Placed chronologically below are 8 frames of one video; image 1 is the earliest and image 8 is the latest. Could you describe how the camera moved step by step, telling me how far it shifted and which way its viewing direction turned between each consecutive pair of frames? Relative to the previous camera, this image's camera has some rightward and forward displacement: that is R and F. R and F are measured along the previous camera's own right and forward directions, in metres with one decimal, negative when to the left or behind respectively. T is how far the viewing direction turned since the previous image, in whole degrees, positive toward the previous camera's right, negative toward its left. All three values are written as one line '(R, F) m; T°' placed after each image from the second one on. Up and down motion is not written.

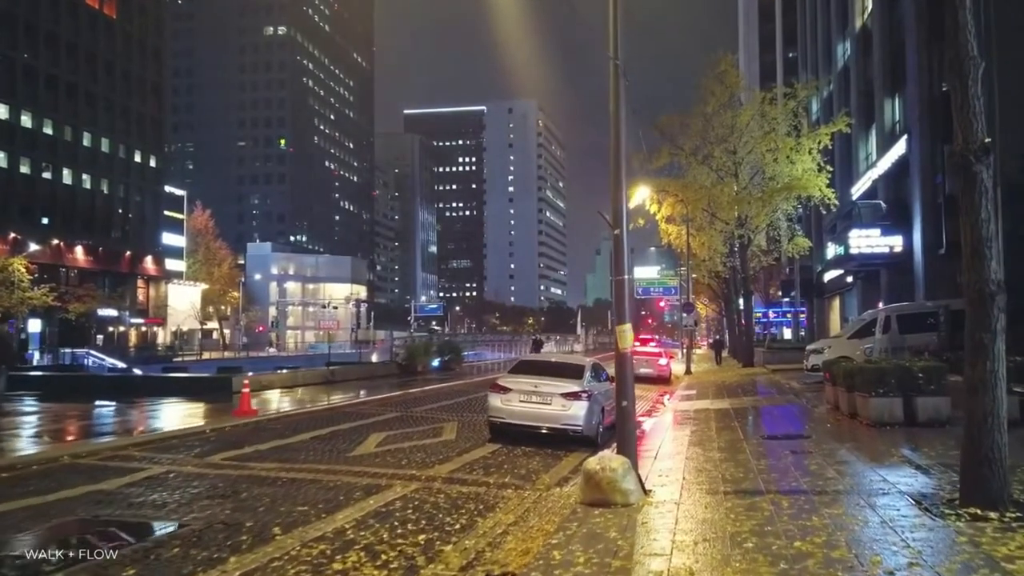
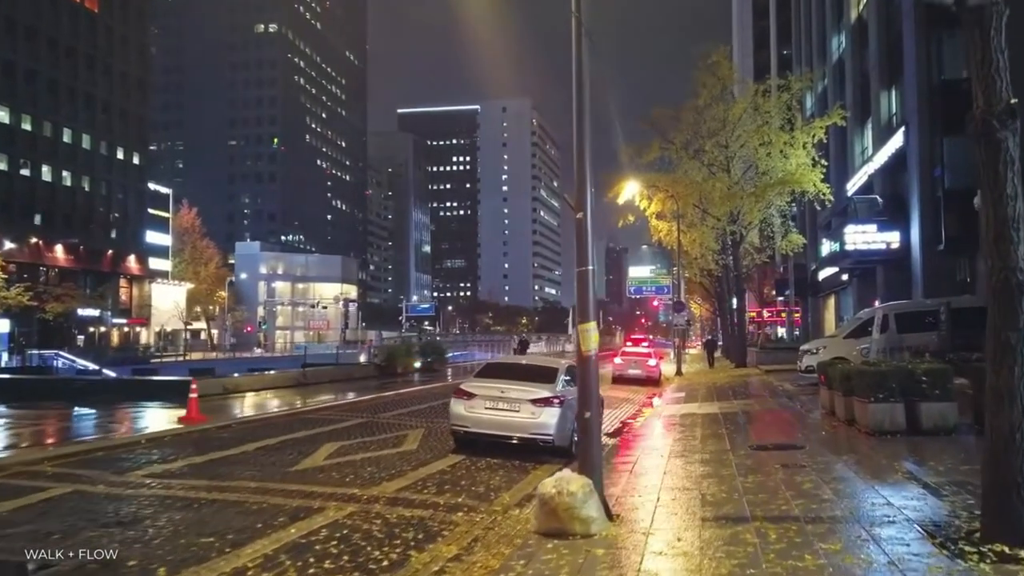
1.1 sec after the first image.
(+0.5, +1.2) m; 0°
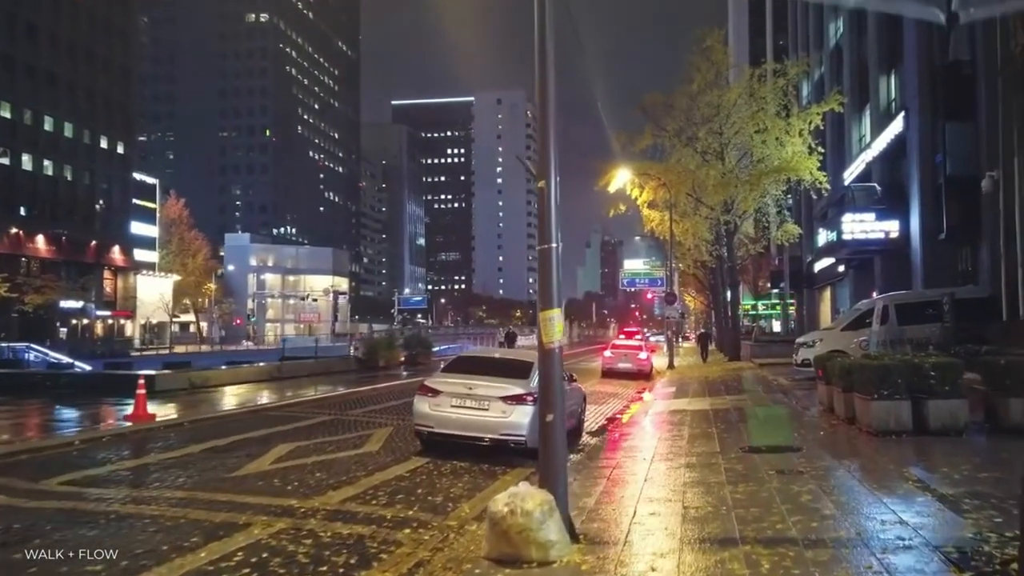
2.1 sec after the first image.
(+0.4, +1.1) m; 0°
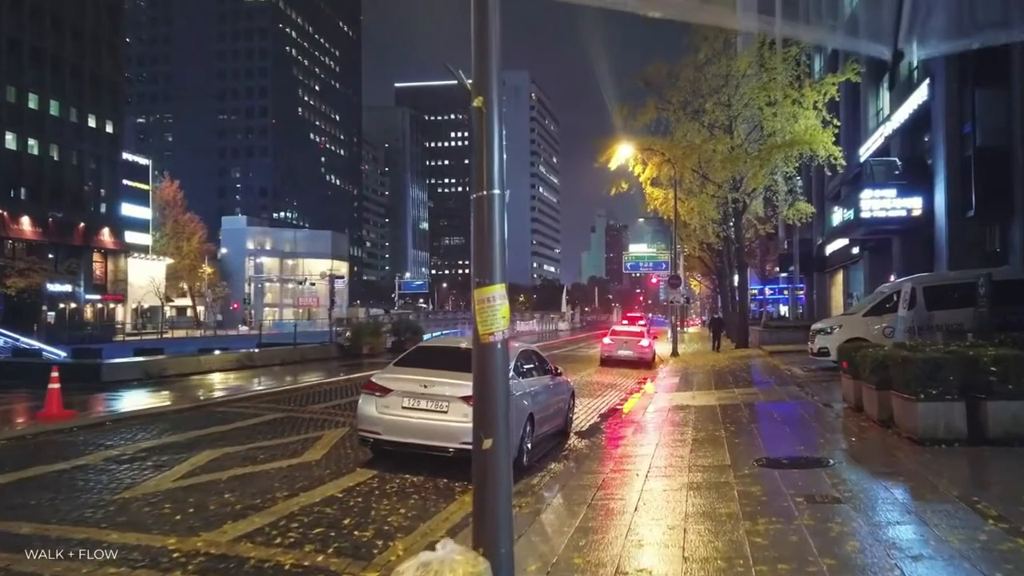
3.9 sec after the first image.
(+0.4, +2.1) m; 0°
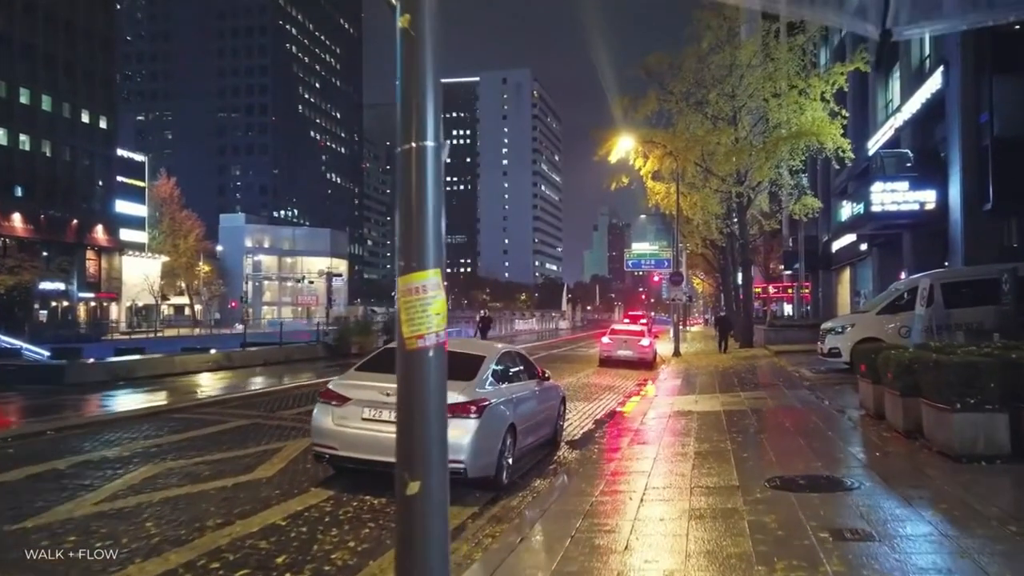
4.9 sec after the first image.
(+0.3, +1.2) m; 0°
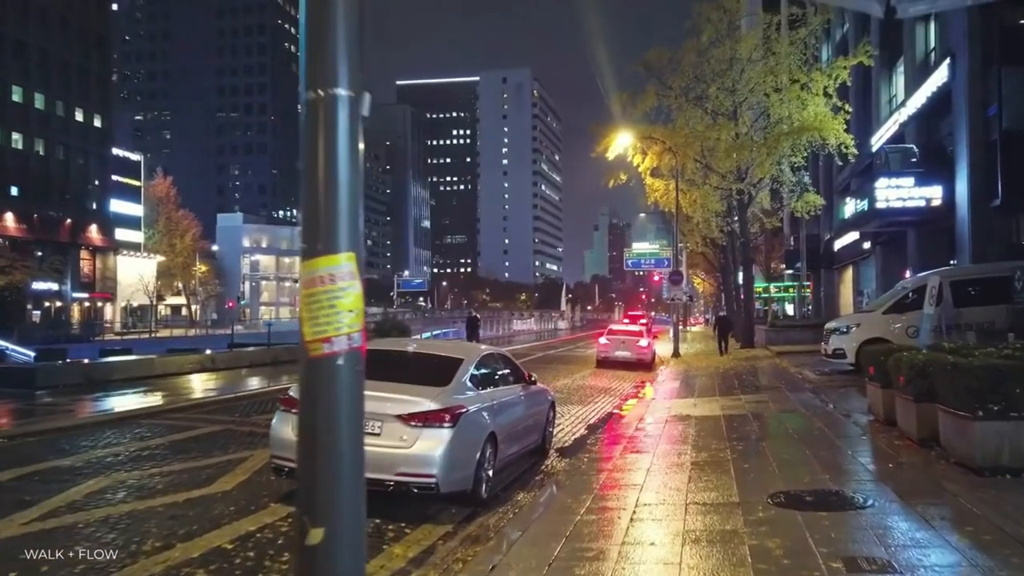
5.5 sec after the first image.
(+0.2, +0.7) m; 0°
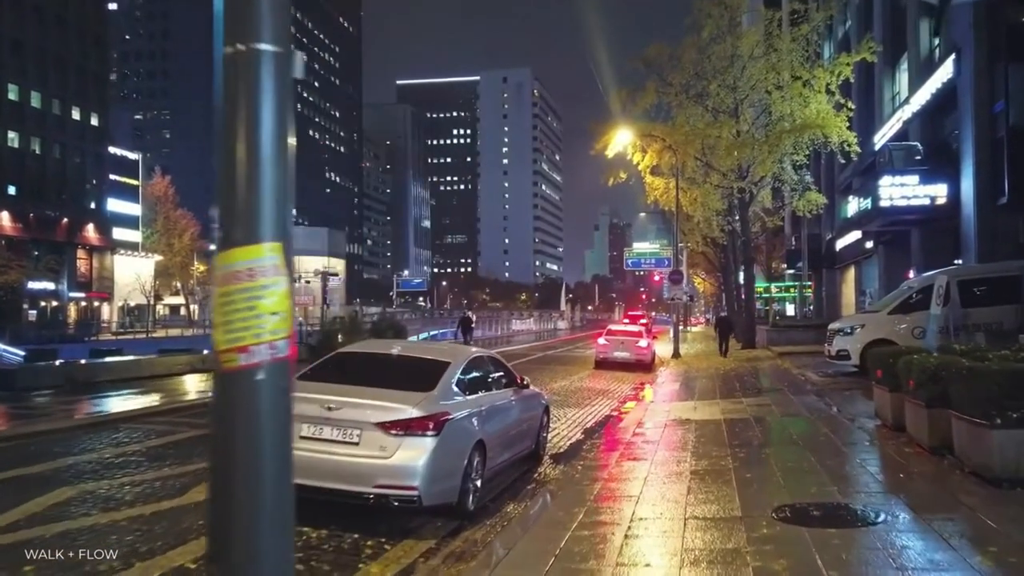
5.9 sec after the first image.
(+0.1, +0.5) m; 0°
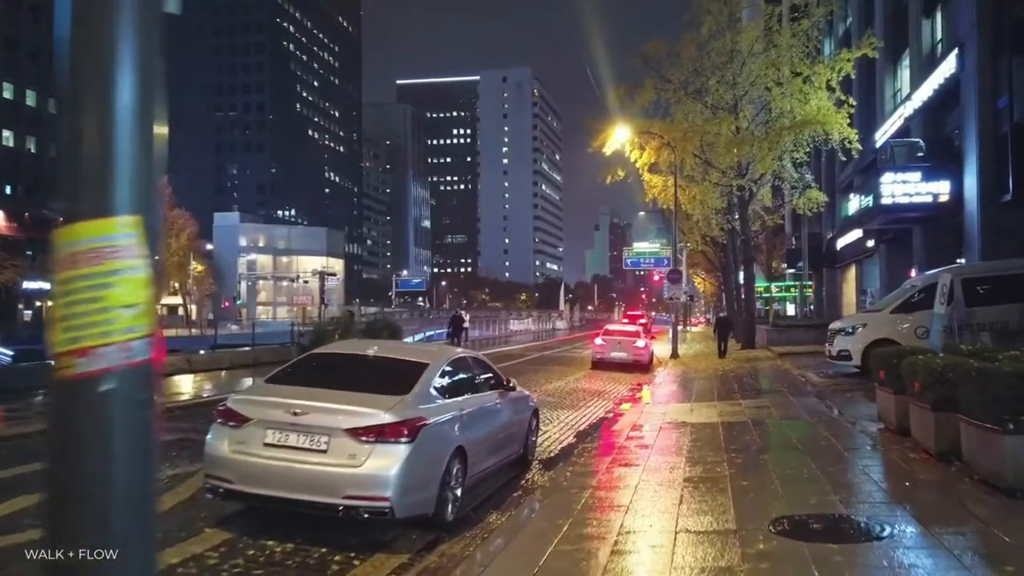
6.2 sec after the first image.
(+0.2, +0.4) m; 0°
